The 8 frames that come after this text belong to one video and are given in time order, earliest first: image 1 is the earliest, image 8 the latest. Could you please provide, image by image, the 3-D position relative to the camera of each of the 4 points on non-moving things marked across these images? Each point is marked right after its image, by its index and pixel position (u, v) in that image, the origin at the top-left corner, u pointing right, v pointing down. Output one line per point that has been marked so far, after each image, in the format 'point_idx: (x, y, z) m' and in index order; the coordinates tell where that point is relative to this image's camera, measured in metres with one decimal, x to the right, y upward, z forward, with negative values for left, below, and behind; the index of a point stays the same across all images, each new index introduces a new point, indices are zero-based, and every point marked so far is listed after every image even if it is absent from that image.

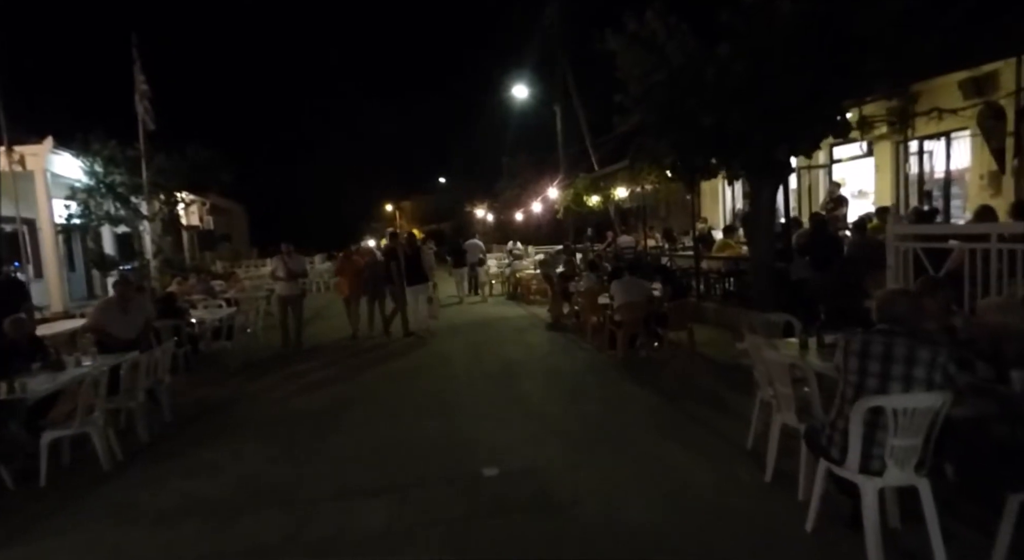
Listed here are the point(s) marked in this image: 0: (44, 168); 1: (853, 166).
0: (-12.4, +3.0, +14.6) m
1: (+9.4, +3.1, +15.2) m
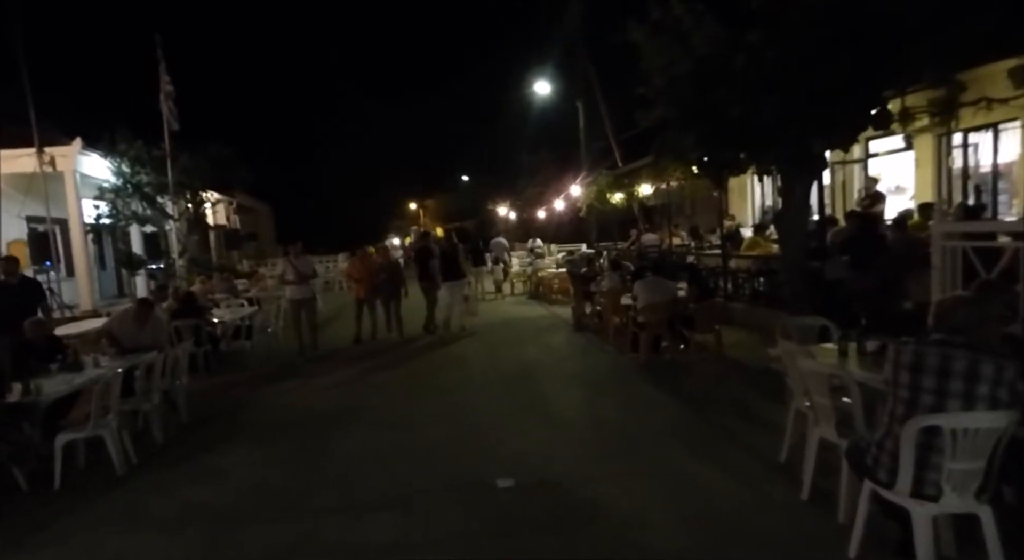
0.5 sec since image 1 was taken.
0: (-11.8, +3.0, +14.8) m
1: (+9.9, +3.1, +14.5) m
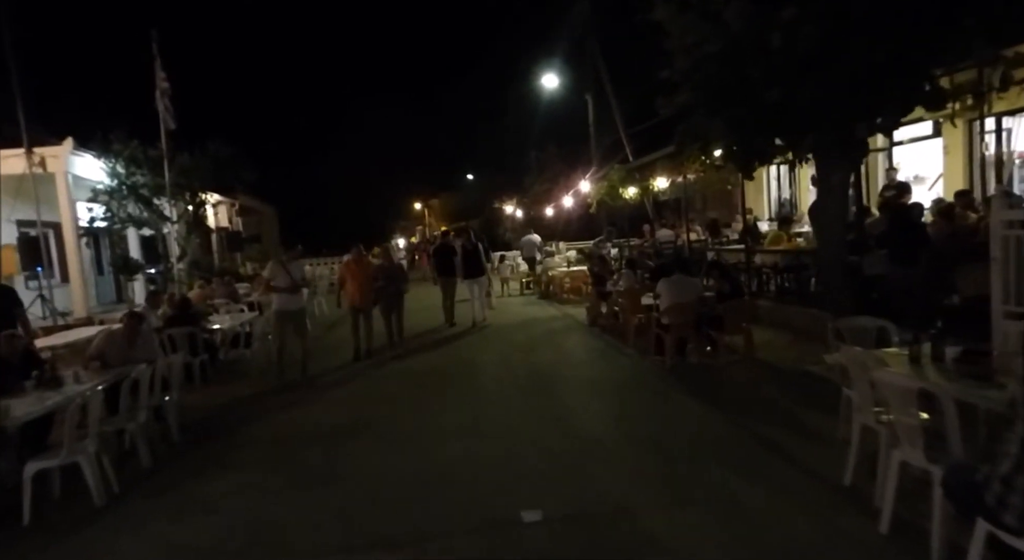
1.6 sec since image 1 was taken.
0: (-11.6, +2.8, +14.3) m
1: (+10.2, +3.3, +13.8) m
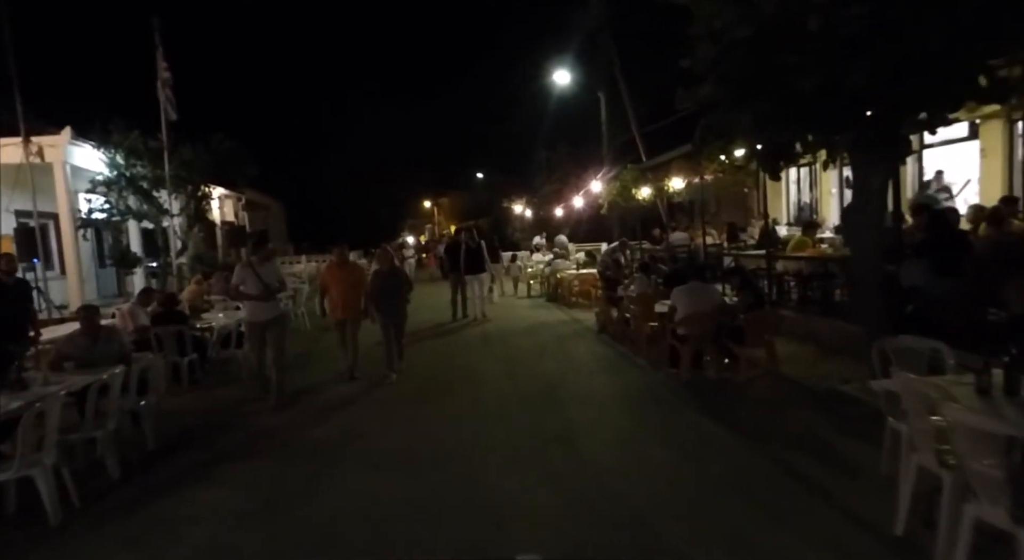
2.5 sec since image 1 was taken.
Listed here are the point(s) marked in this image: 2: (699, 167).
0: (-11.4, +3.0, +13.9) m
1: (+10.4, +3.0, +13.1) m
2: (+4.3, +2.6, +12.7) m
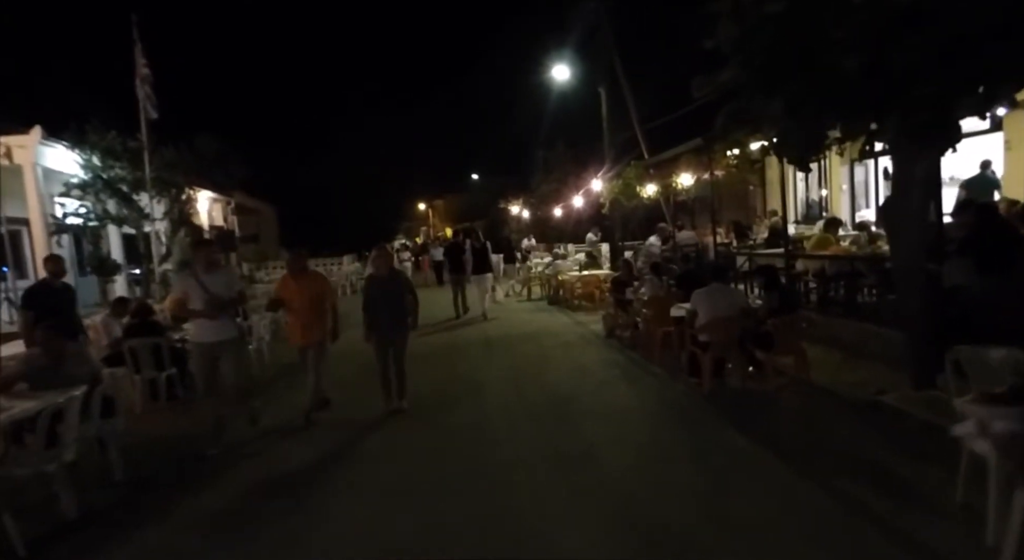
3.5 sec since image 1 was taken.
0: (-11.4, +2.8, +13.2) m
1: (+10.4, +3.1, +12.5) m
2: (+4.3, +2.6, +12.1) m
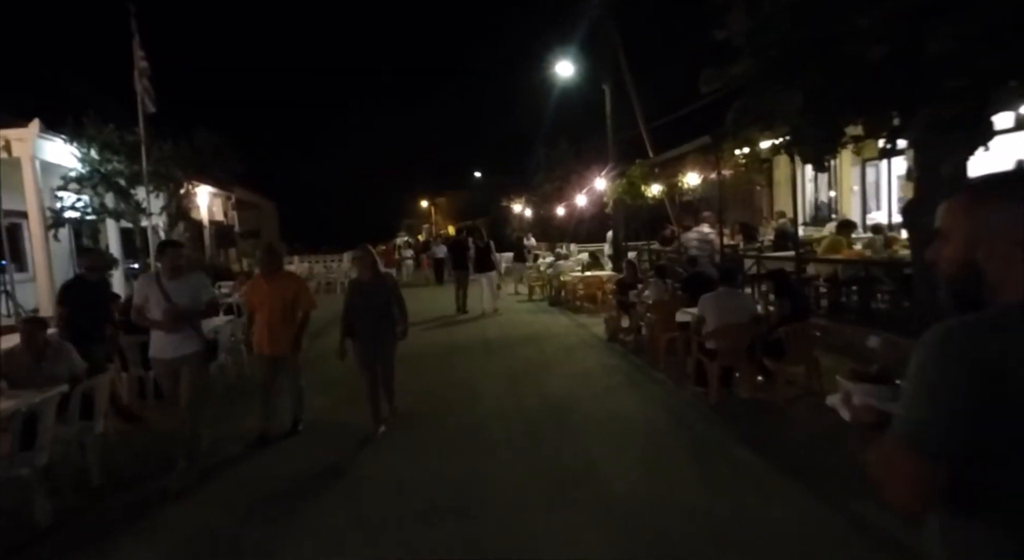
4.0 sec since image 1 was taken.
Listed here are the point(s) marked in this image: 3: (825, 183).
0: (-11.3, +2.9, +12.9) m
1: (+10.4, +3.0, +12.1) m
2: (+4.4, +2.5, +11.8) m
3: (+9.3, +2.9, +16.3) m
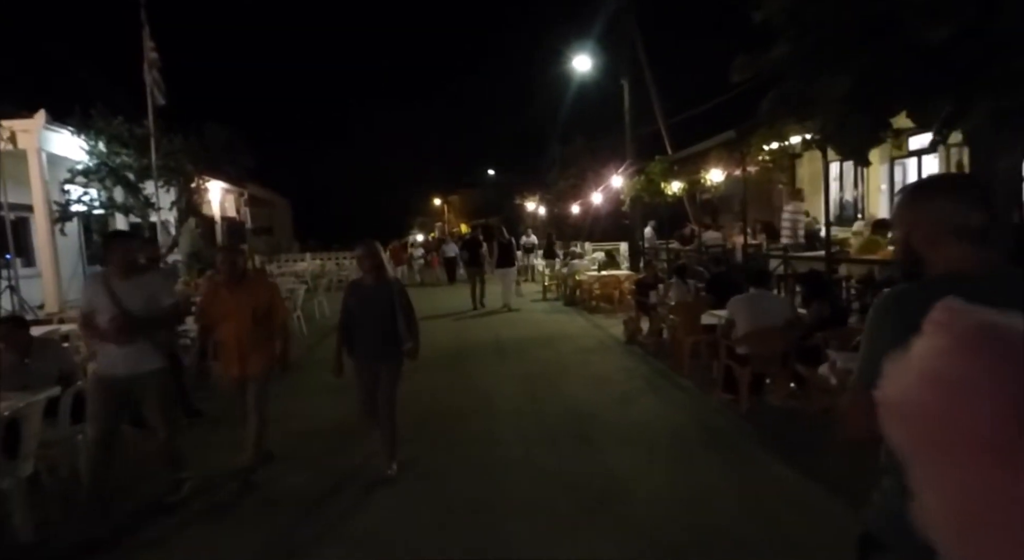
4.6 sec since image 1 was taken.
0: (-11.0, +3.1, +12.7) m
1: (+10.8, +2.9, +11.5) m
2: (+4.7, +2.5, +11.3) m
3: (+9.7, +2.8, +15.7) m
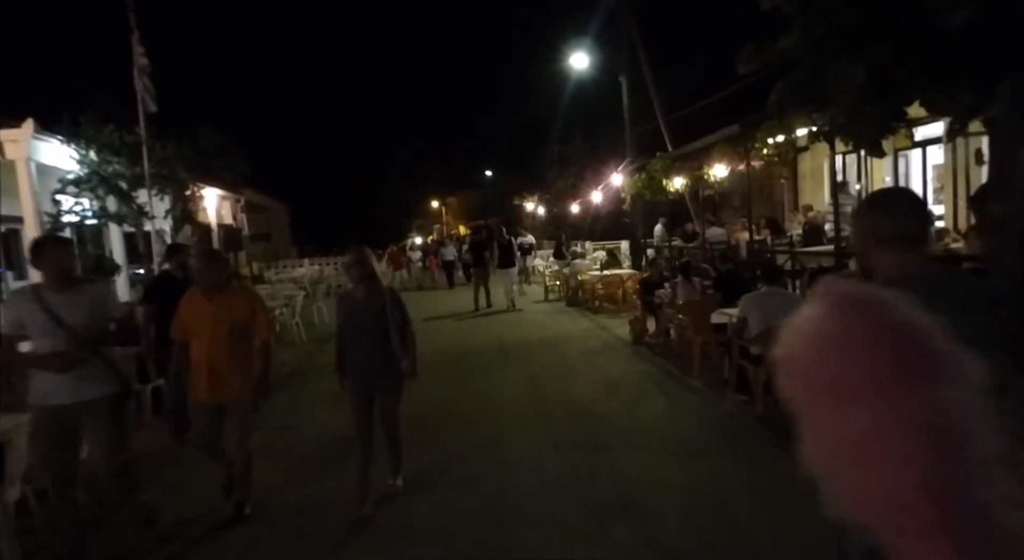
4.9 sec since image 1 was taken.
0: (-11.0, +2.8, +12.5) m
1: (+10.7, +3.1, +11.3) m
2: (+4.7, +2.6, +11.1) m
3: (+9.6, +3.0, +15.5) m
